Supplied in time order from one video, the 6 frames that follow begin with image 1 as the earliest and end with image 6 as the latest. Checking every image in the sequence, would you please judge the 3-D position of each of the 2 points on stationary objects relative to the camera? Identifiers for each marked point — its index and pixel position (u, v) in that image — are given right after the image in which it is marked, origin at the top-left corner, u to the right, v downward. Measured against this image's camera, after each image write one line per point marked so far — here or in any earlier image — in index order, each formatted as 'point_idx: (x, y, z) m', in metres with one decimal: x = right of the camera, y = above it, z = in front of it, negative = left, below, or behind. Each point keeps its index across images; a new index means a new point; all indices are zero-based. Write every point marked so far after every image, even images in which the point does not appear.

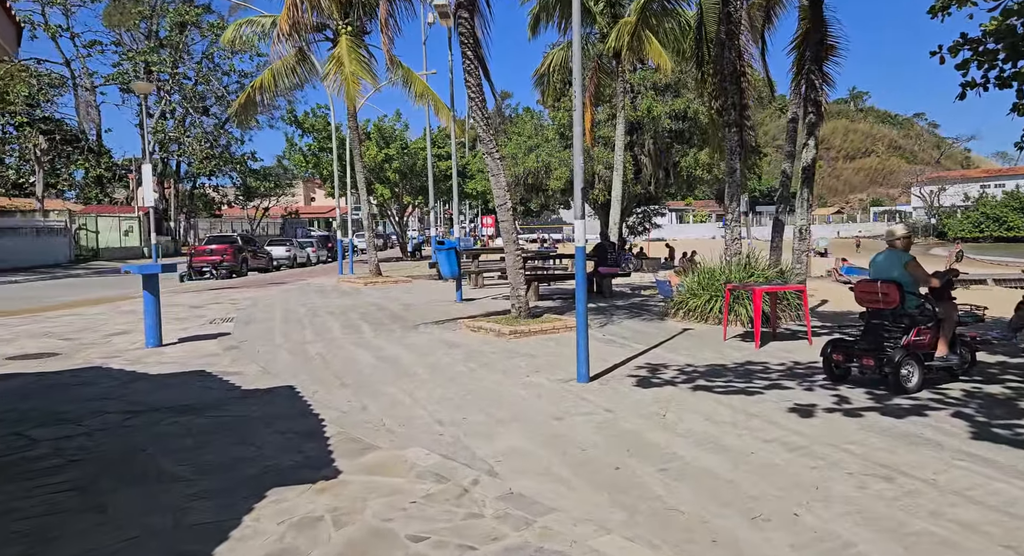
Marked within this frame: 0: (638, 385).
0: (+1.3, -1.1, +7.4) m
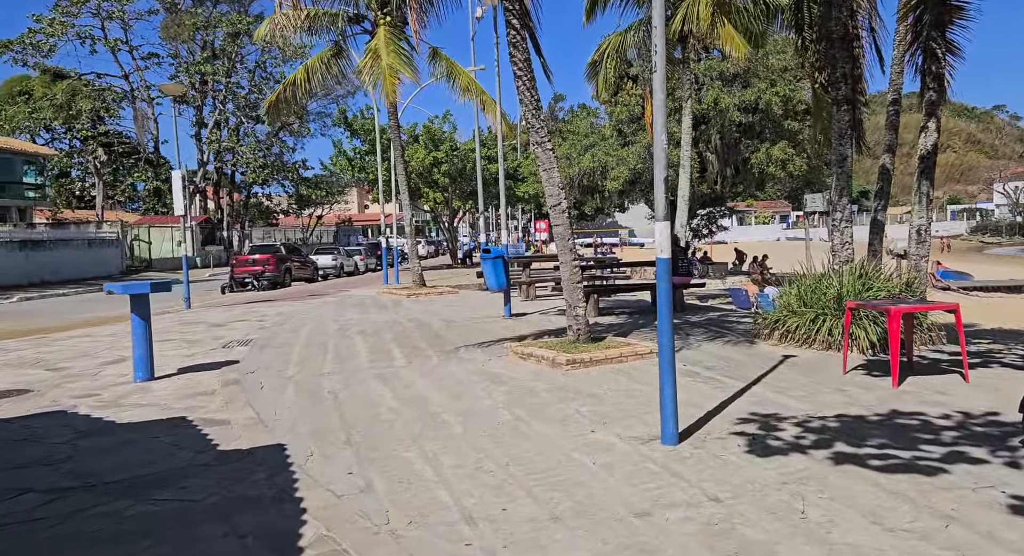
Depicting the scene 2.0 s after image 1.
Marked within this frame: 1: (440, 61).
0: (+1.8, -1.3, +5.3) m
1: (-1.9, +5.9, +19.2) m
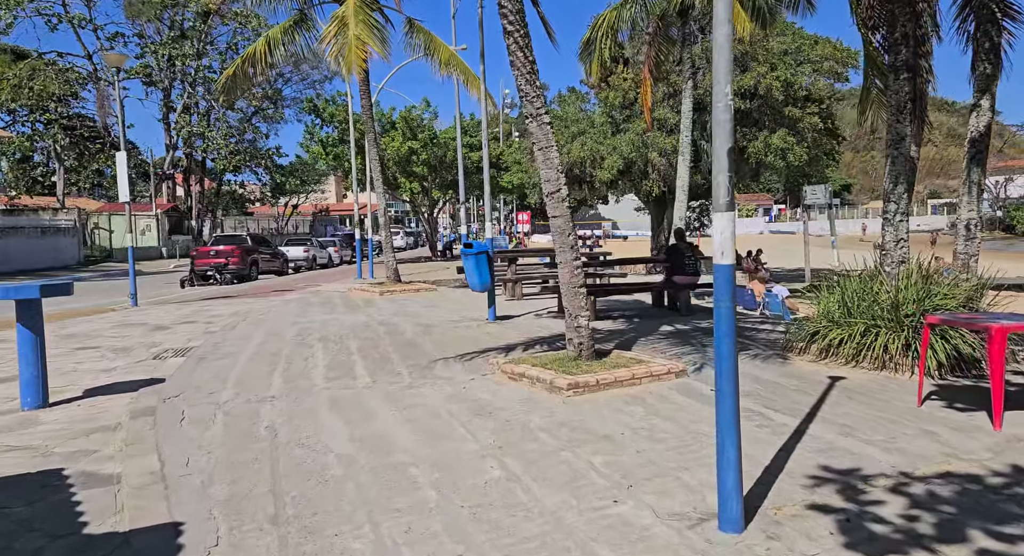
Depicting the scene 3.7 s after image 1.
0: (+1.8, -1.4, +3.7) m
1: (-2.3, +6.0, +17.4) m
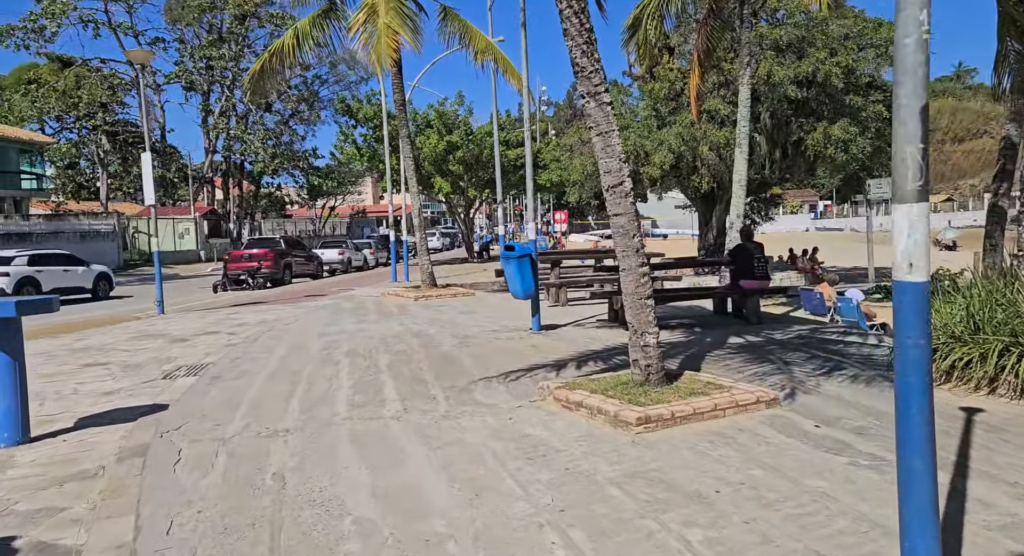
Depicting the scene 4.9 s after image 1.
0: (+2.0, -1.5, +2.4) m
1: (-1.3, +5.9, +16.3) m
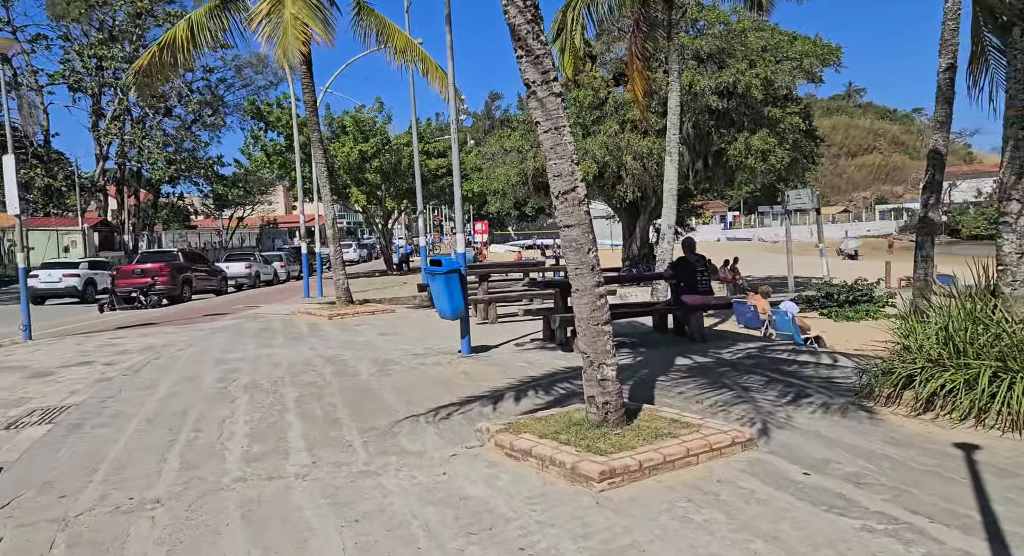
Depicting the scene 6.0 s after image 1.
0: (+2.0, -1.6, +1.6) m
1: (-3.0, +5.5, +15.1) m
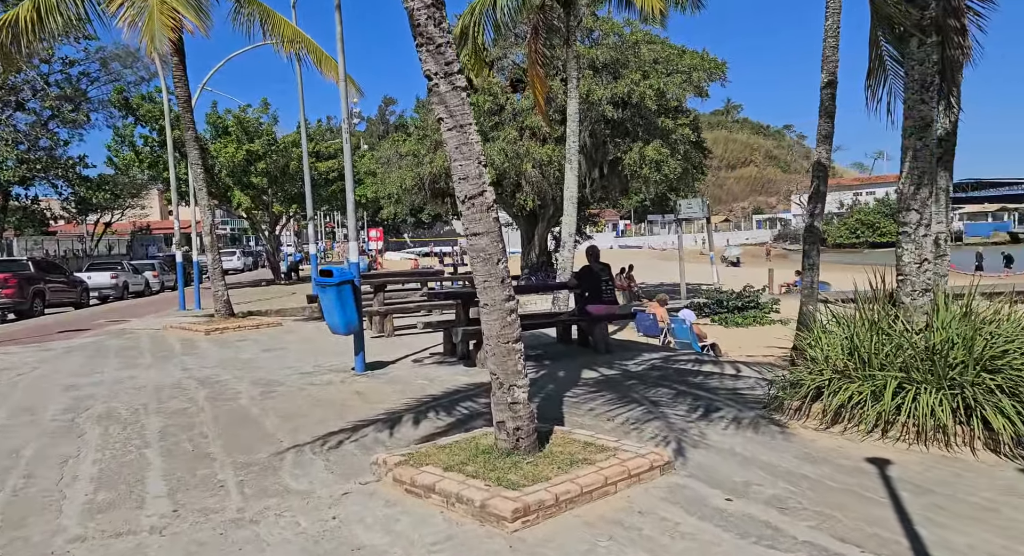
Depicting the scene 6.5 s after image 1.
0: (+1.9, -1.6, +1.3) m
1: (-5.1, +5.3, +14.0) m
